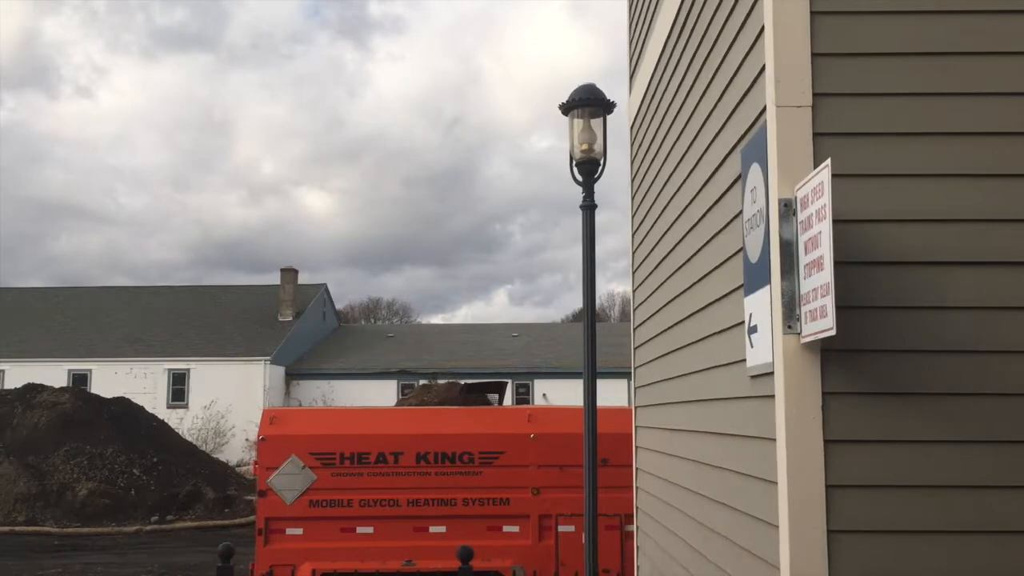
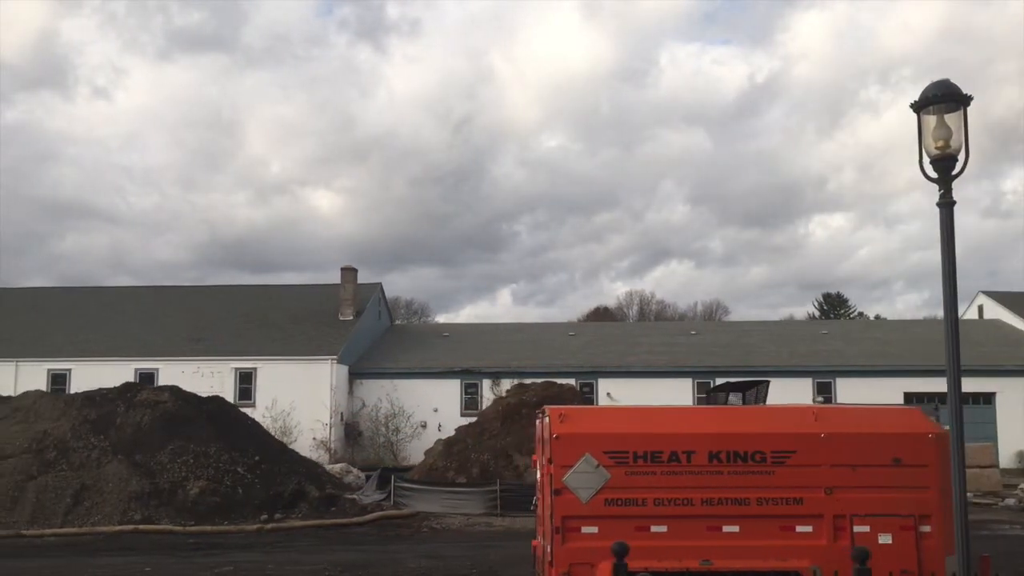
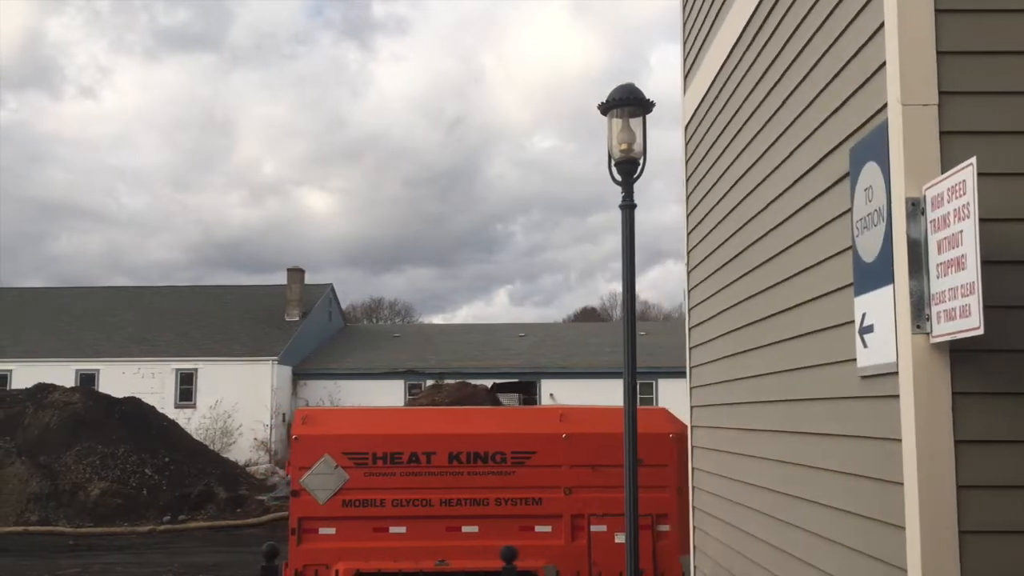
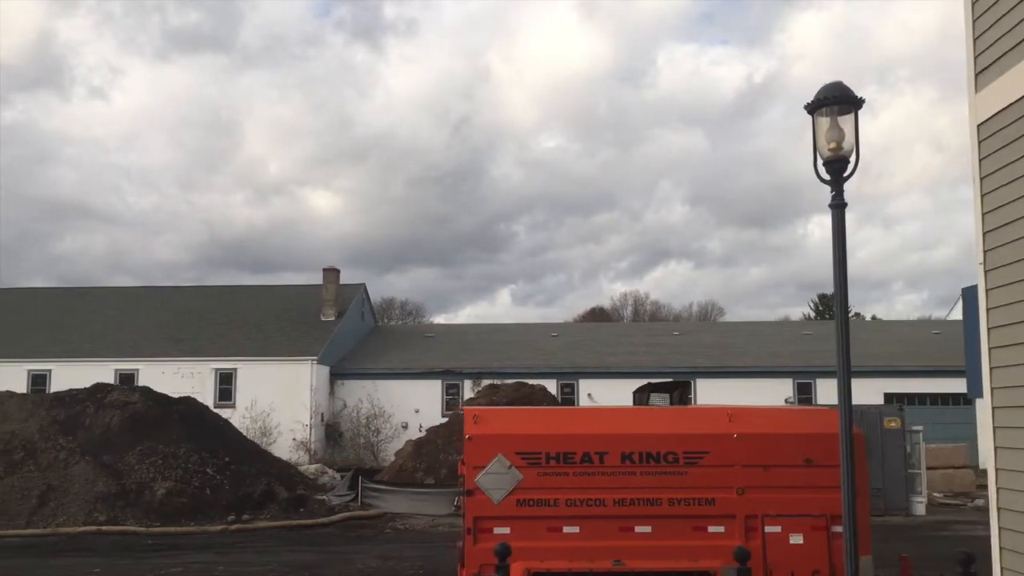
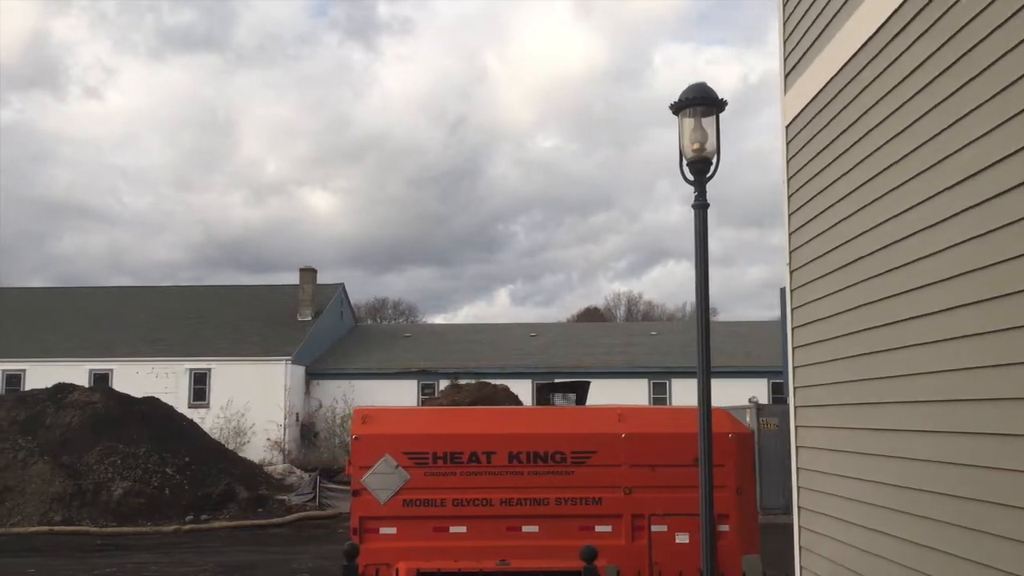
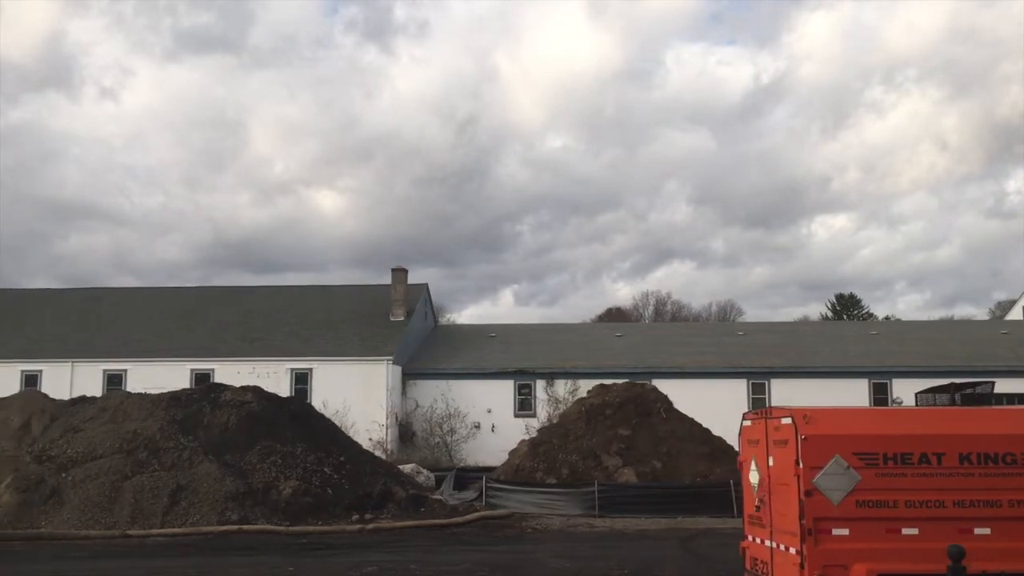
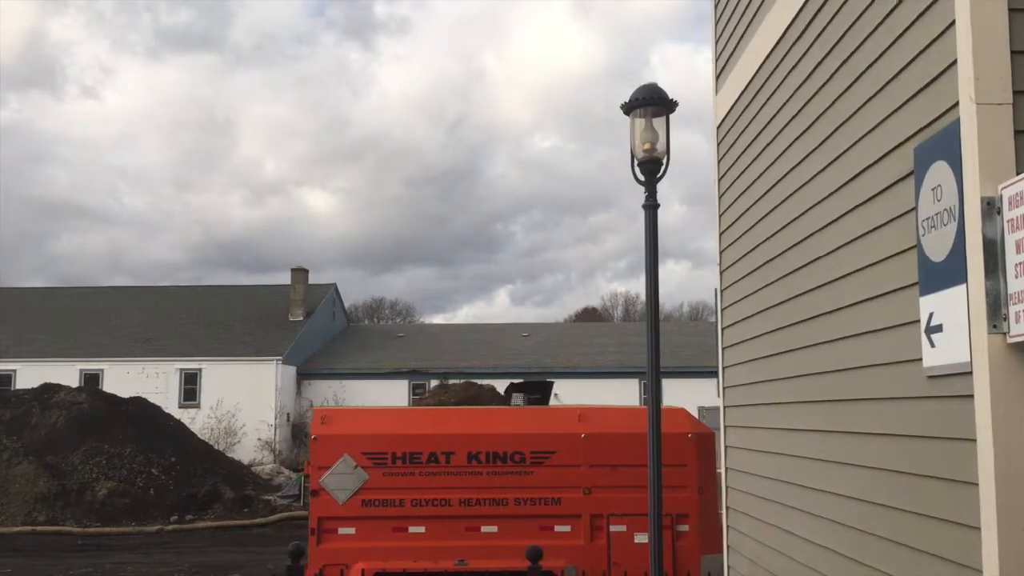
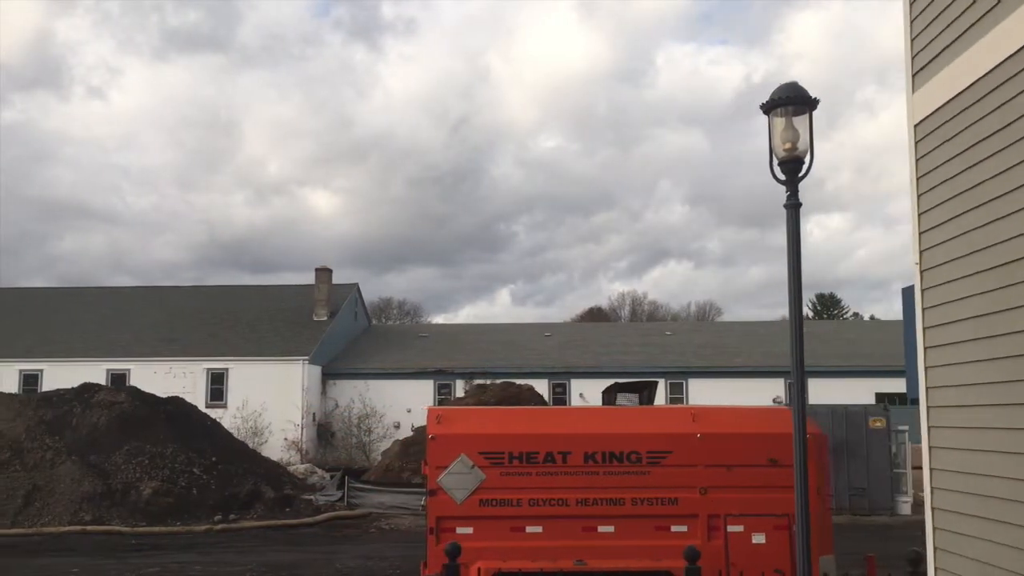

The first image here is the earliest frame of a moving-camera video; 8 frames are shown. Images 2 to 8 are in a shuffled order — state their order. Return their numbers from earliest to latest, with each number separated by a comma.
3, 7, 5, 8, 4, 2, 6
